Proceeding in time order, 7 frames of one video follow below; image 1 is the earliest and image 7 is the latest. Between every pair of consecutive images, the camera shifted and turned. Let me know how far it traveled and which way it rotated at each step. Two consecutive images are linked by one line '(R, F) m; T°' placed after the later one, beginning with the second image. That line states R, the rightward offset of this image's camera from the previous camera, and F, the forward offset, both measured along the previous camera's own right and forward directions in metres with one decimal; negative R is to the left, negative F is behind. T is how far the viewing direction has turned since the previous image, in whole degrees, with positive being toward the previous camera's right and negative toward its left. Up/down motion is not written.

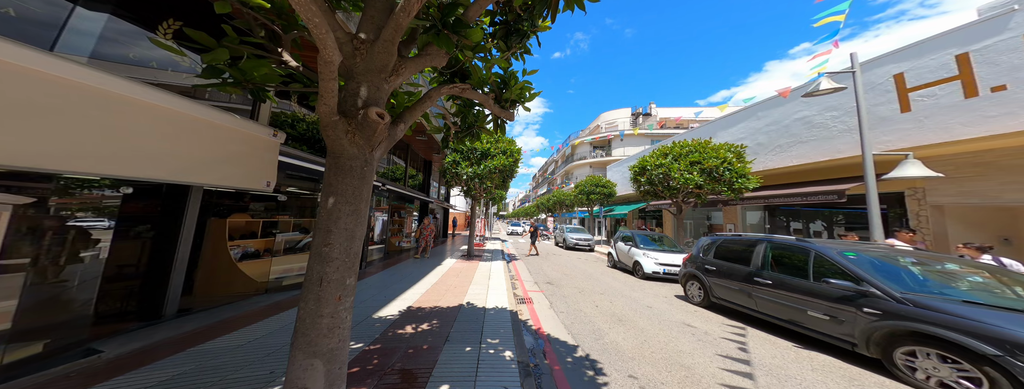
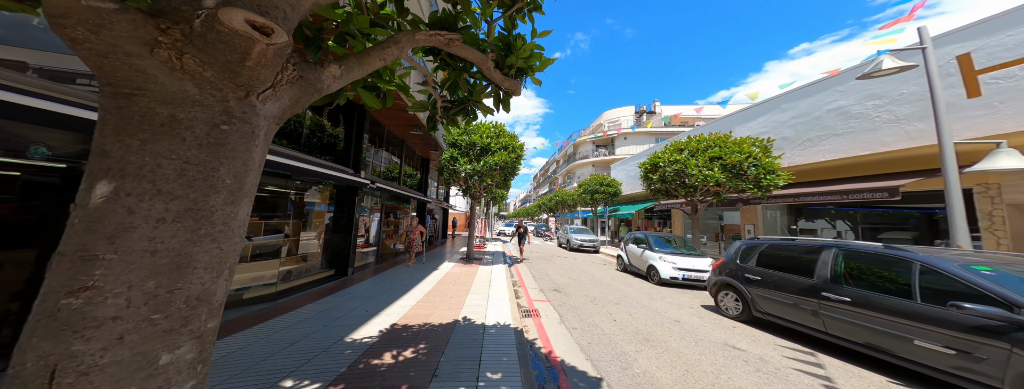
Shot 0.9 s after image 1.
(-0.1, +0.8) m; 0°
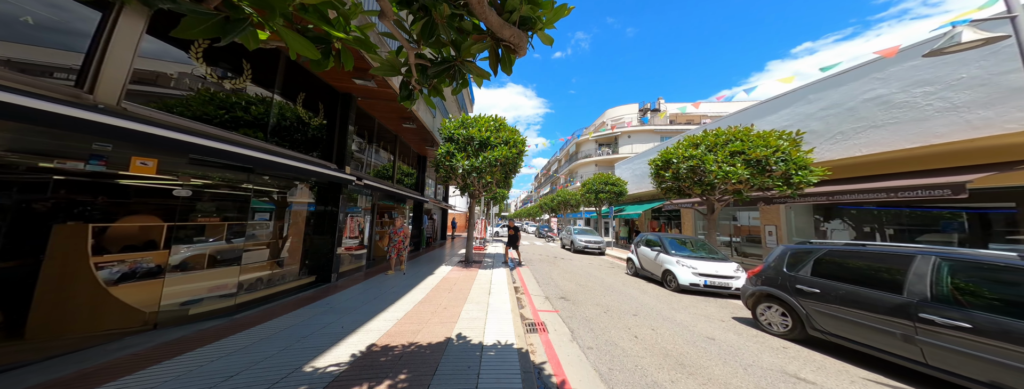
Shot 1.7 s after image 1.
(0.0, +0.7) m; 0°
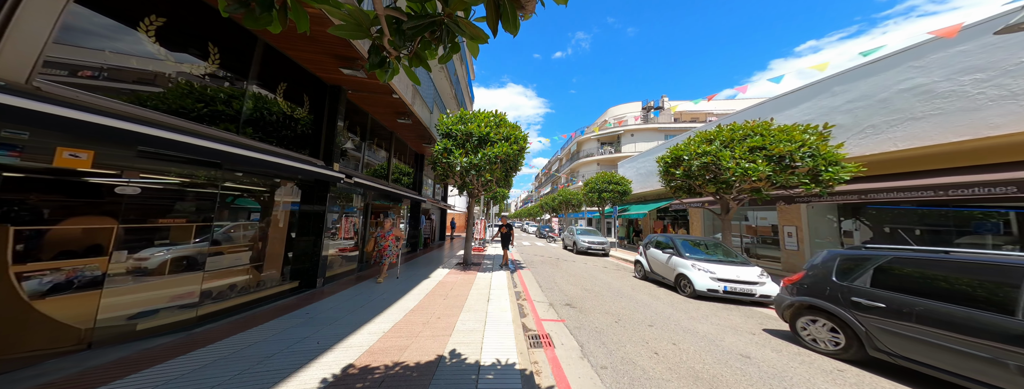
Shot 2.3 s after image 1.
(0.0, +0.5) m; 0°
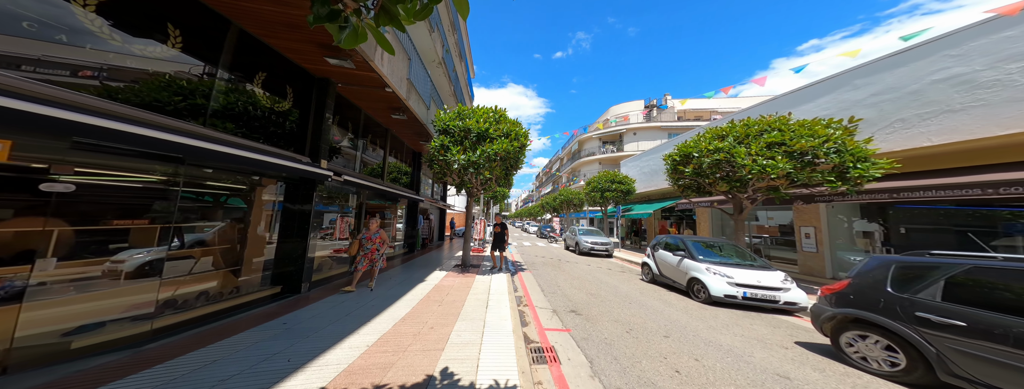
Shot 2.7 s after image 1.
(0.0, +0.5) m; 0°
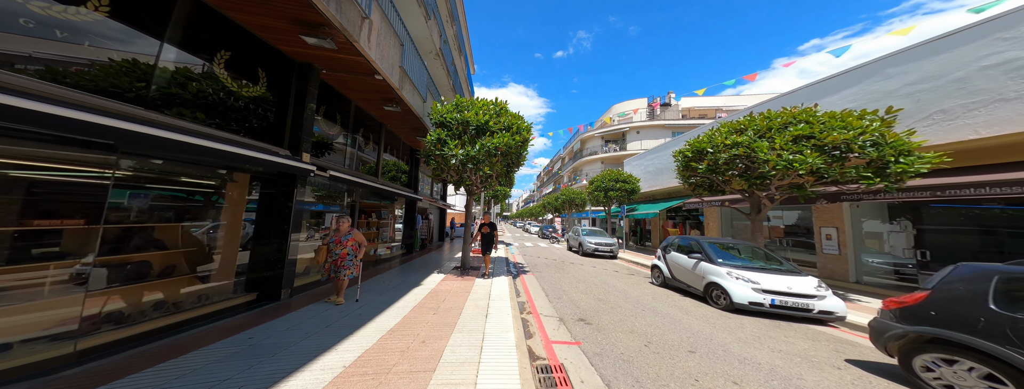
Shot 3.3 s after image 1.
(0.0, +0.5) m; 0°
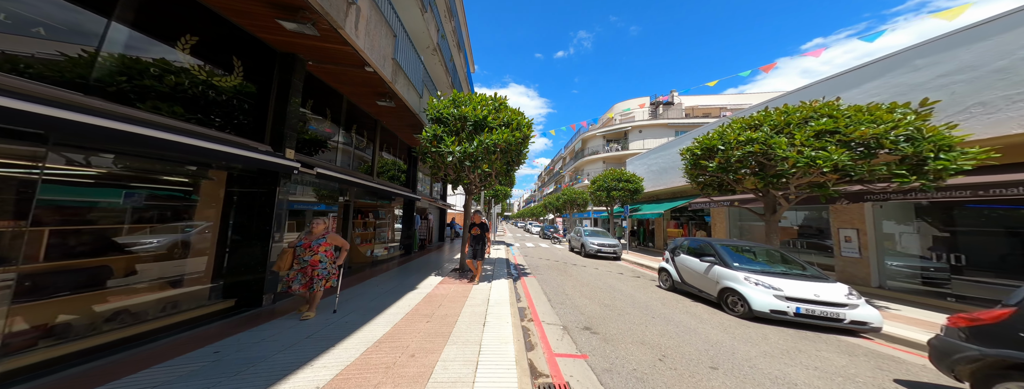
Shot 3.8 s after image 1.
(0.0, +0.4) m; 0°
